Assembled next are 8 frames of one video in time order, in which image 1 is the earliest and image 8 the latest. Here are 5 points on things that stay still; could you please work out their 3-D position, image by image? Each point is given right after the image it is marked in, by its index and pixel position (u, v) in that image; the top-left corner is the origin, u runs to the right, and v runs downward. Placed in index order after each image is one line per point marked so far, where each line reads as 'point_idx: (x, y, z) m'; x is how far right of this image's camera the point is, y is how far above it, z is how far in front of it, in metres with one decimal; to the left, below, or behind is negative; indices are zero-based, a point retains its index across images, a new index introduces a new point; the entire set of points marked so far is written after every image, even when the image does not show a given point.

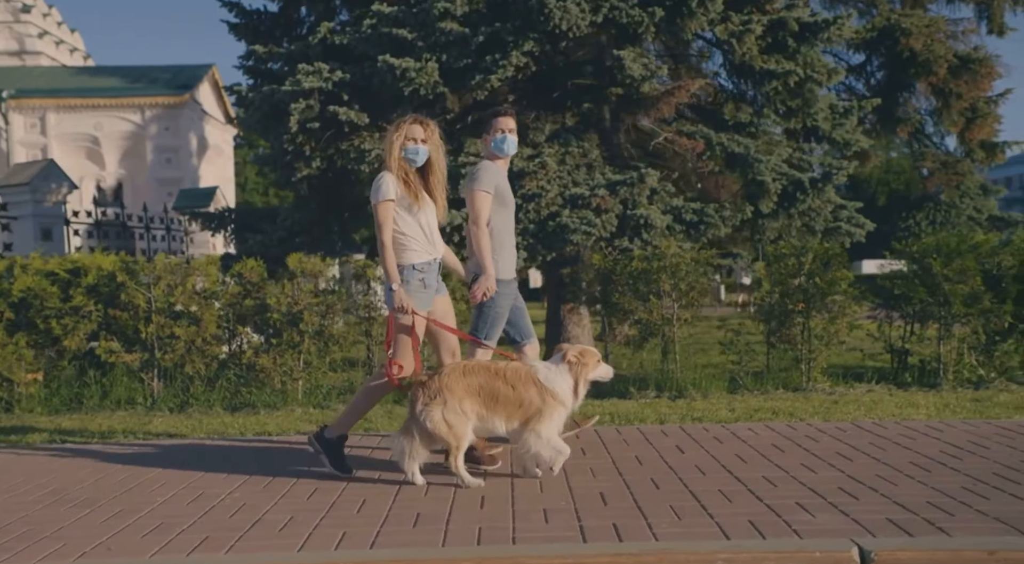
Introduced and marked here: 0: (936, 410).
0: (+3.5, -1.1, +7.5) m
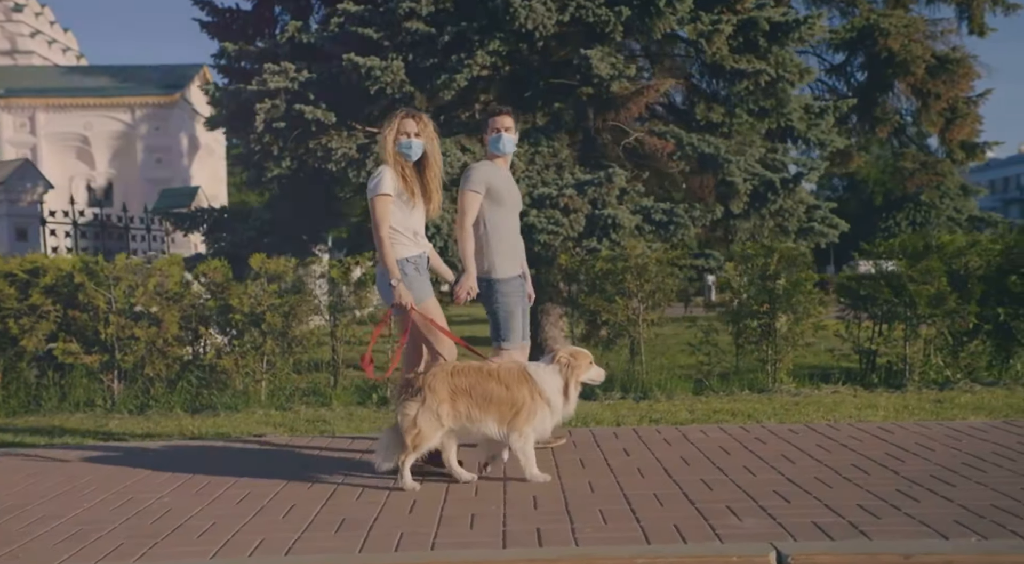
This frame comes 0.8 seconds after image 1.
0: (+3.1, -1.1, +7.5) m
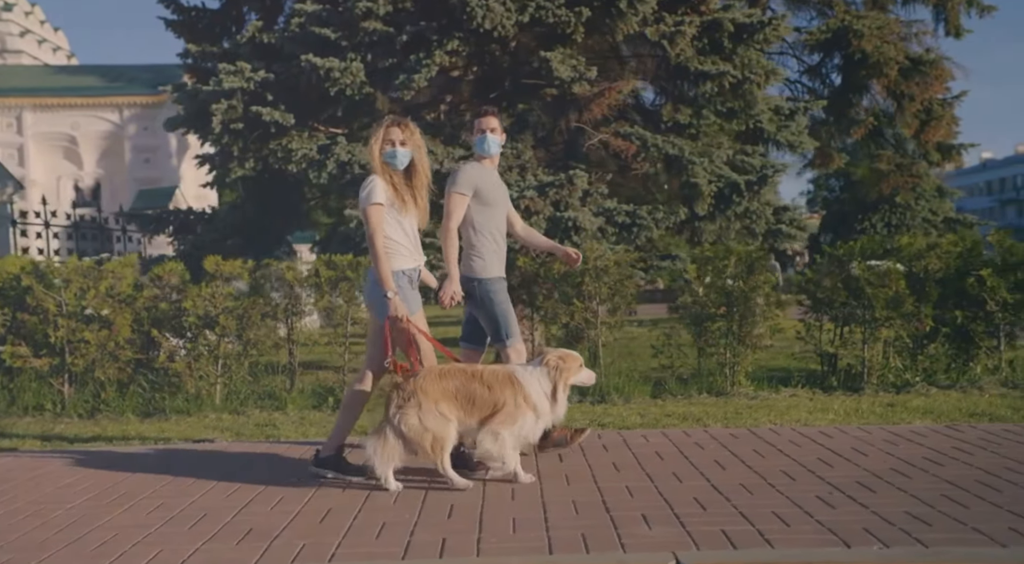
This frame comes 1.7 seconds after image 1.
0: (+2.7, -1.1, +7.5) m
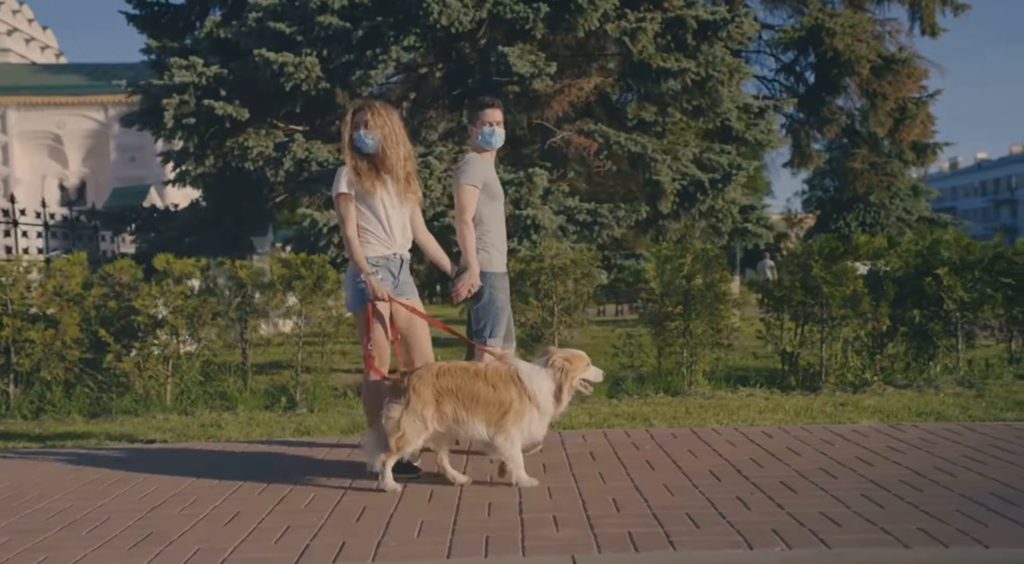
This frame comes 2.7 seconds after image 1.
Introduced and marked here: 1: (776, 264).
0: (+2.3, -1.1, +7.4) m
1: (+2.8, +0.2, +9.7) m
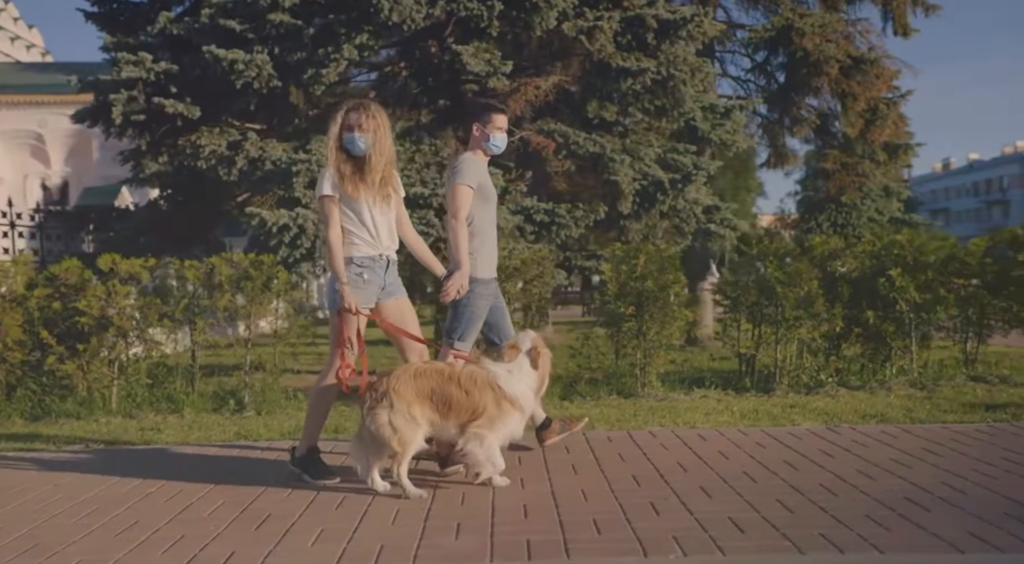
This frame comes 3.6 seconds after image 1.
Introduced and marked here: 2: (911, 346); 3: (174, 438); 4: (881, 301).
0: (+1.8, -1.1, +7.4) m
1: (+2.3, +0.2, +9.6) m
2: (+4.0, -0.6, +9.1) m
3: (-2.8, -1.3, +7.5) m
4: (+3.7, -0.2, +9.1) m
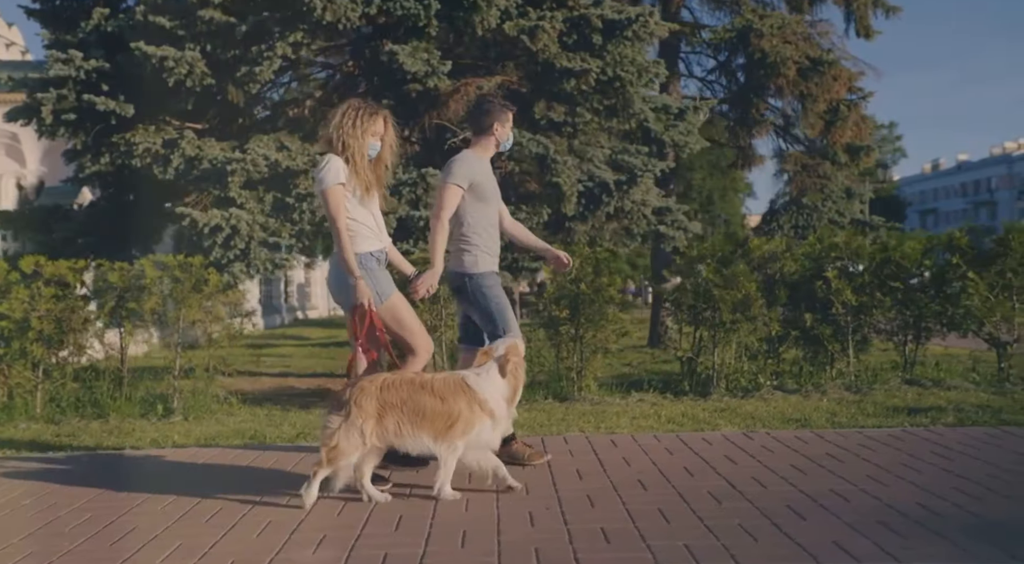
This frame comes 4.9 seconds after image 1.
0: (+1.2, -1.1, +7.3) m
1: (+1.7, +0.2, +9.5) m
2: (+3.3, -0.7, +9.1) m
3: (-3.4, -1.3, +7.4) m
4: (+3.0, -0.2, +9.0) m
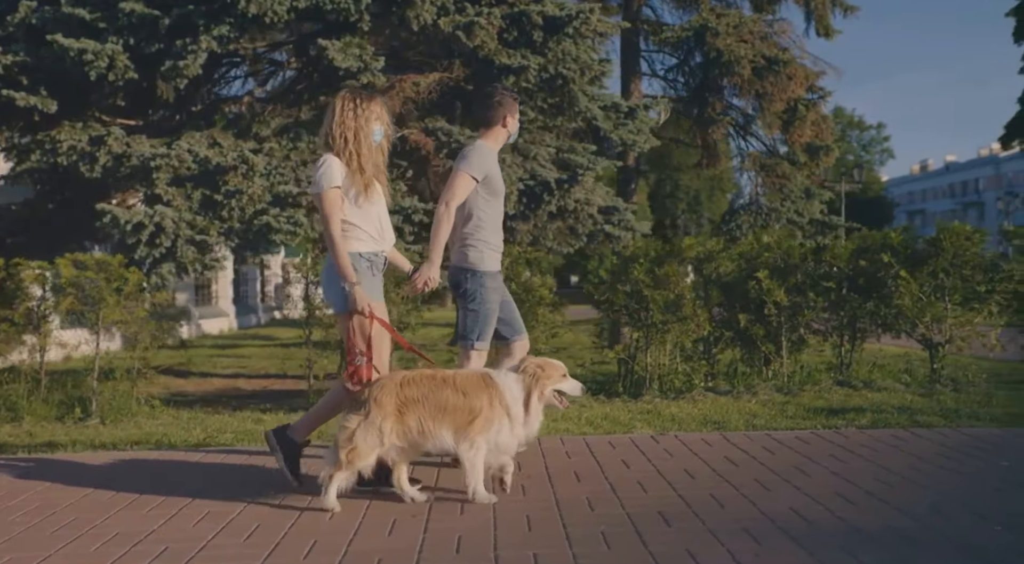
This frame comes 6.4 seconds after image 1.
0: (+0.6, -1.1, +7.1) m
1: (+1.0, +0.2, +9.4) m
2: (+2.7, -0.7, +9.0) m
3: (-4.0, -1.3, +7.1) m
4: (+2.4, -0.2, +8.9) m
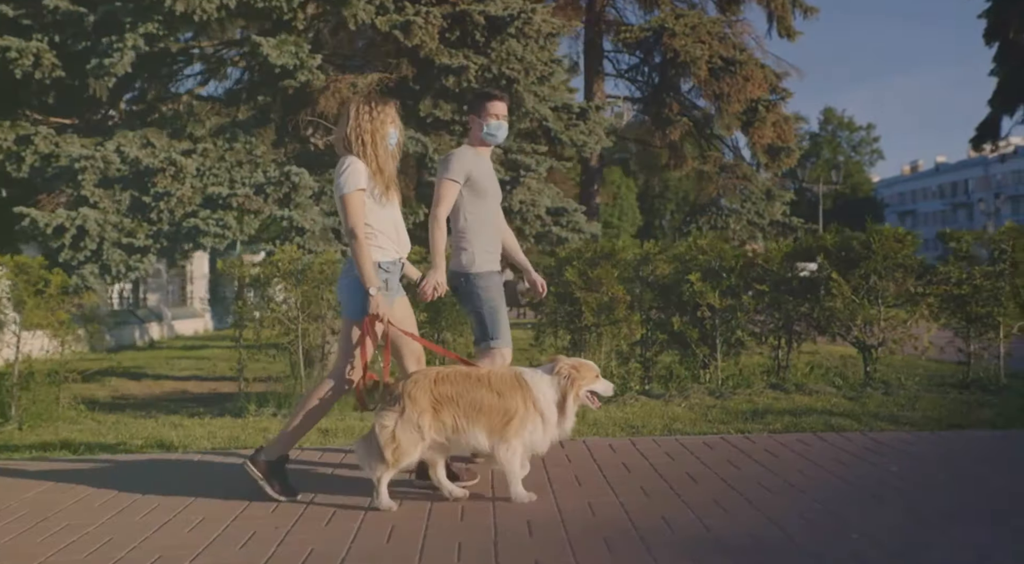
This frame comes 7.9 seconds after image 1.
0: (0.0, -1.1, +7.0) m
1: (+0.3, +0.1, +9.3) m
2: (+2.0, -0.7, +8.9) m
3: (-4.6, -1.3, +7.0) m
4: (+1.7, -0.2, +8.8) m
